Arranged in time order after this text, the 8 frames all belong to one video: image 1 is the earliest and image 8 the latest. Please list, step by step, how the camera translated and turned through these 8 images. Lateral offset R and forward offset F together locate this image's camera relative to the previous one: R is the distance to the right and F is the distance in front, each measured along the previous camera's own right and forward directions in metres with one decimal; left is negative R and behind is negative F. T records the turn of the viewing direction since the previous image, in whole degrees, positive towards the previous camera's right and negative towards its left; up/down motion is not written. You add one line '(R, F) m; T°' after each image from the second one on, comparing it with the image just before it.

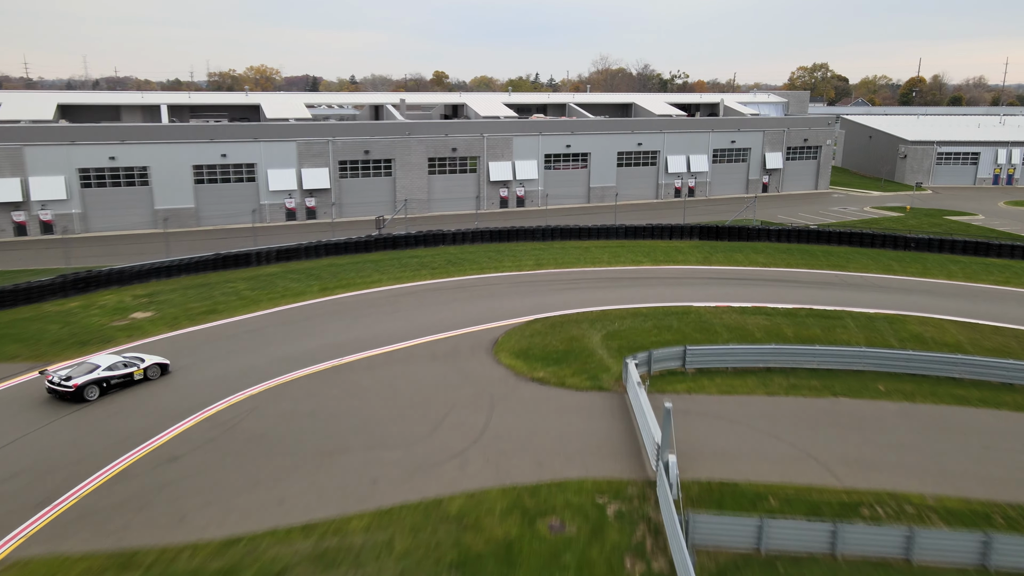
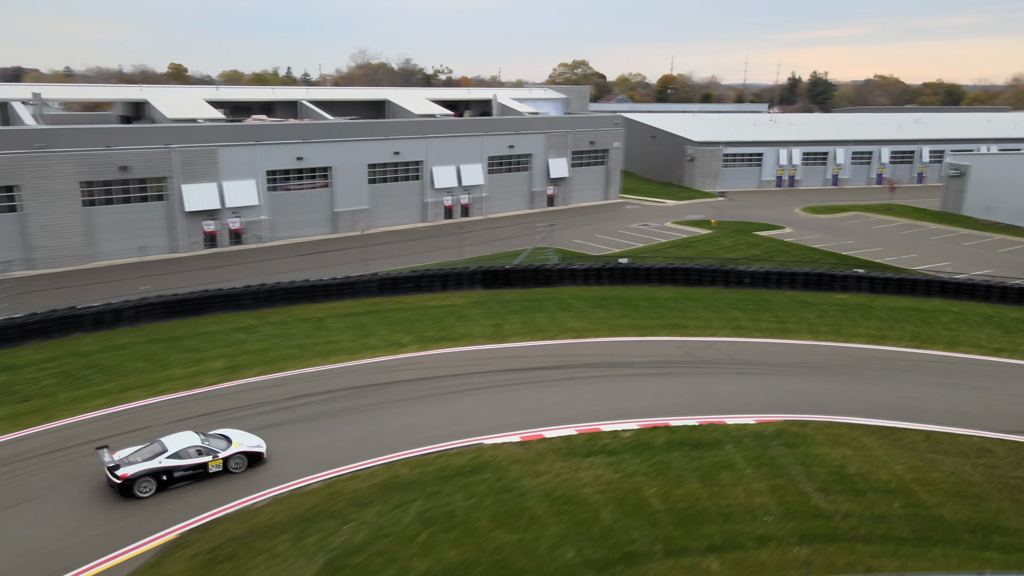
(+2.5, +10.7) m; +16°
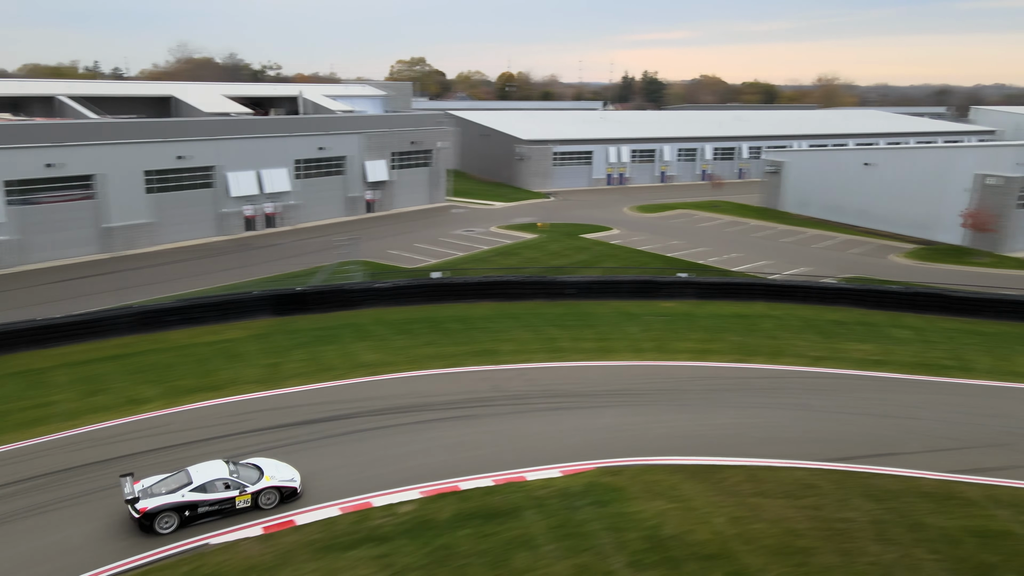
(+1.8, +2.9) m; +11°
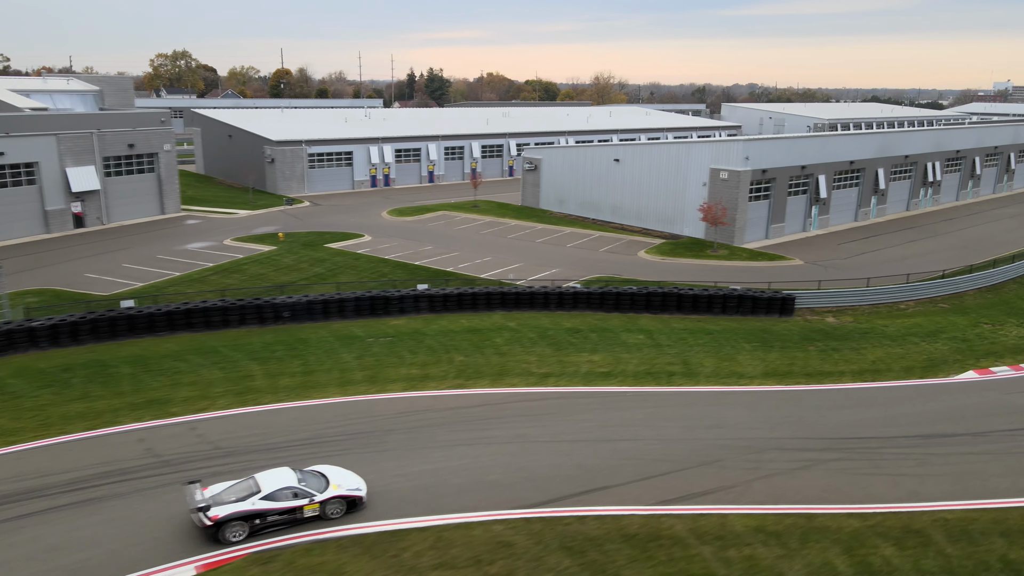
(+2.8, +2.3) m; +14°
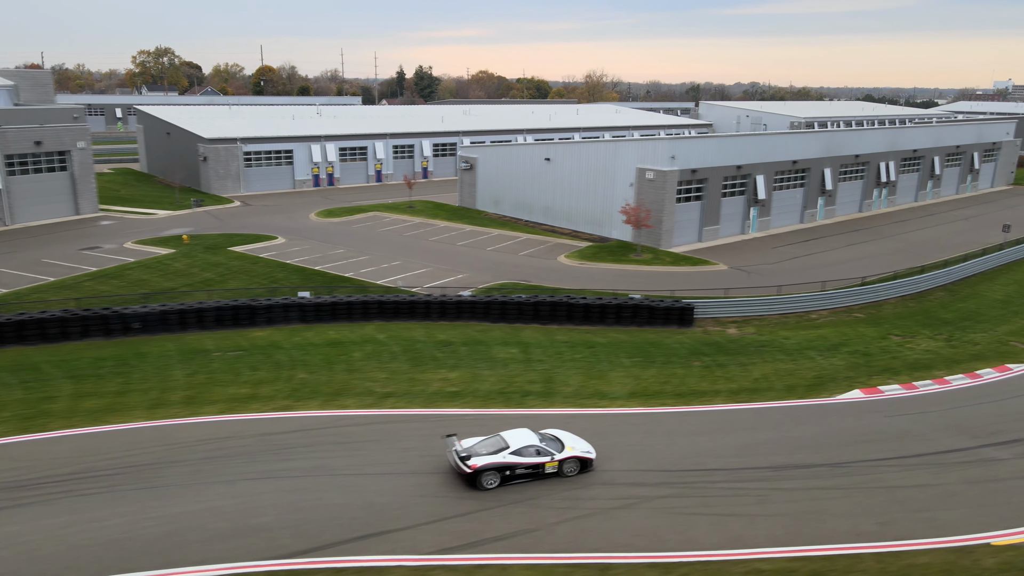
(+3.7, +1.6) m; 0°
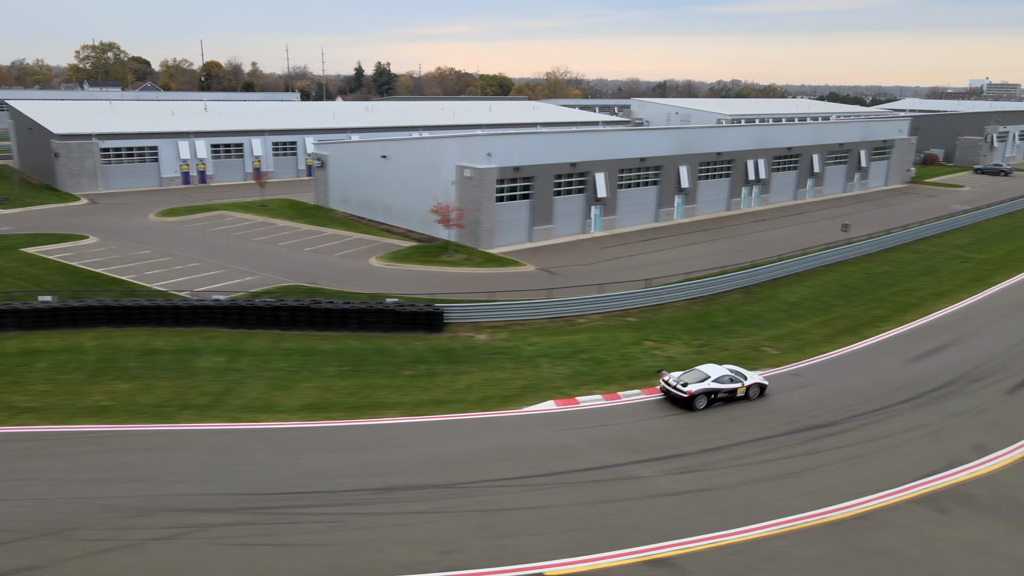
(+7.0, +1.0) m; +1°
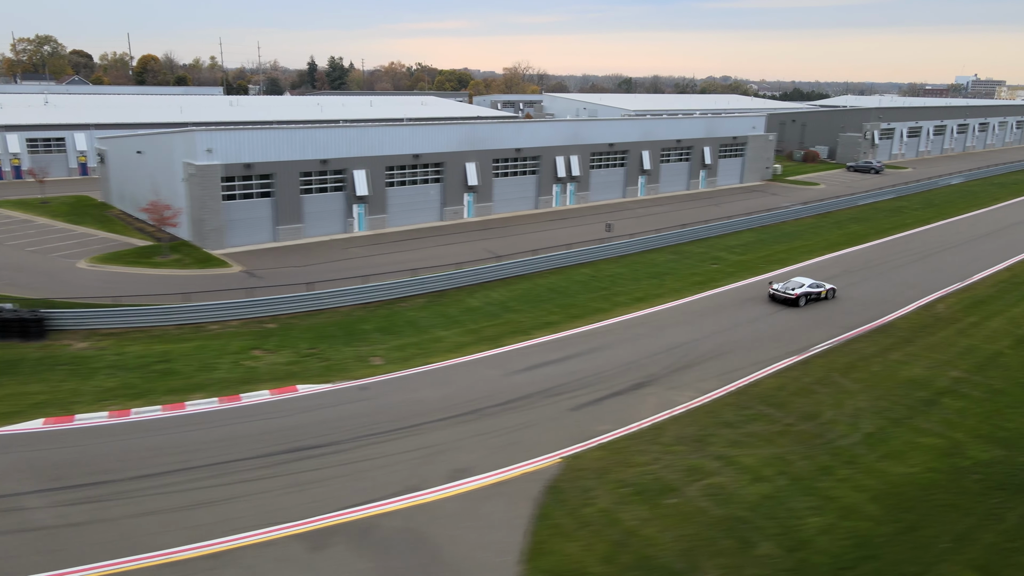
(+10.5, +1.2) m; +1°
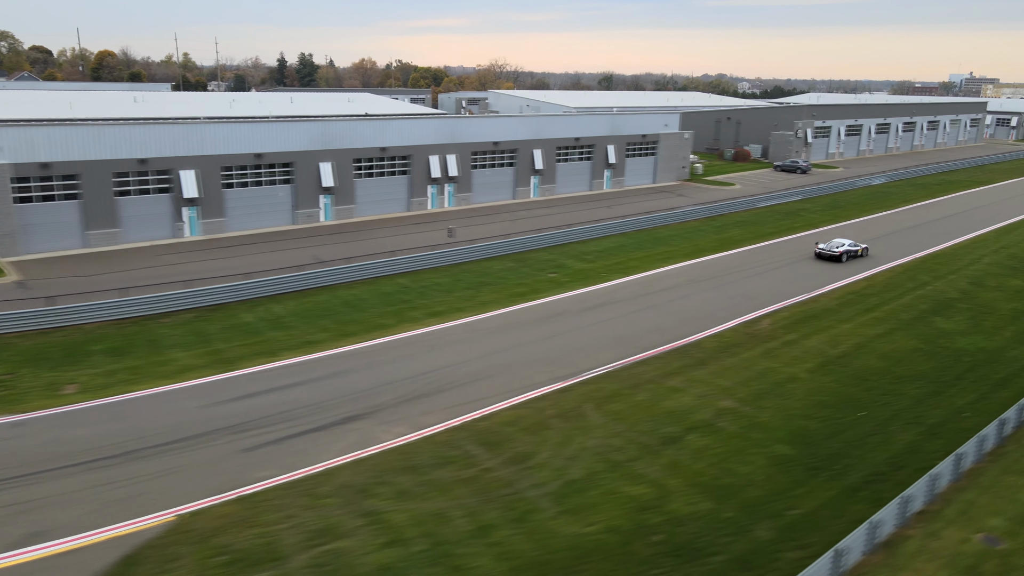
(+6.6, +2.3) m; 0°
